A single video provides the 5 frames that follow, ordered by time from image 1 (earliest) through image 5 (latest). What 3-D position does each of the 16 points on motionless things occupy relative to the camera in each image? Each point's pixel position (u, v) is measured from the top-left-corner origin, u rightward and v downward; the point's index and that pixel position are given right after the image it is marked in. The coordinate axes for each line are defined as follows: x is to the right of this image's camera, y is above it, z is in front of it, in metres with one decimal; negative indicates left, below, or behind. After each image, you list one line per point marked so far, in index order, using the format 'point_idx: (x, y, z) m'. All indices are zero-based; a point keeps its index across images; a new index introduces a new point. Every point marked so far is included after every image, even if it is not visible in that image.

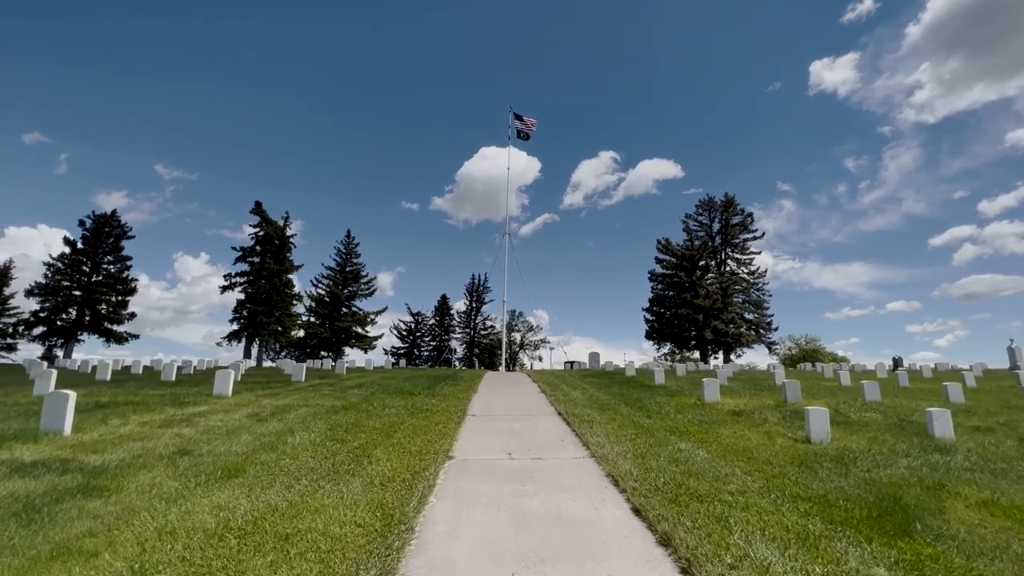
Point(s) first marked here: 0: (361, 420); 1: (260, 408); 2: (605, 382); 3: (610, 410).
0: (-3.0, -2.6, +10.3) m
1: (-5.6, -2.7, +11.5) m
2: (+3.2, -3.3, +18.3) m
3: (+2.3, -2.8, +12.0) m
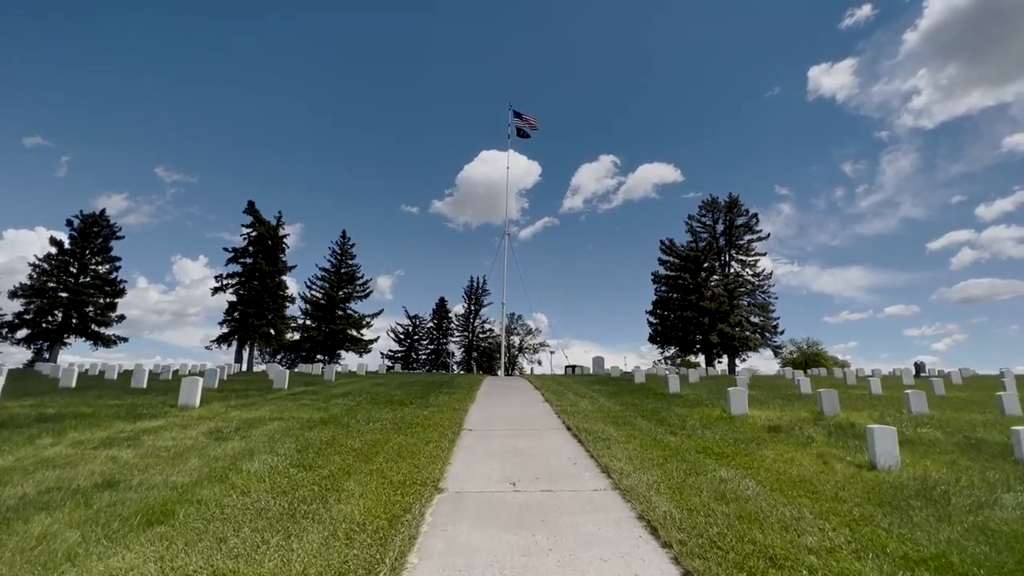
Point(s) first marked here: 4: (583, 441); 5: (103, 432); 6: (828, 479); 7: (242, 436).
0: (-2.9, -2.6, +8.8) m
1: (-5.5, -2.6, +10.0) m
2: (+3.3, -3.3, +16.8) m
3: (+2.3, -2.7, +10.5) m
4: (+1.2, -2.7, +9.1) m
5: (-7.0, -2.5, +9.0) m
6: (+4.0, -2.4, +6.6) m
7: (-4.6, -2.5, +8.9) m
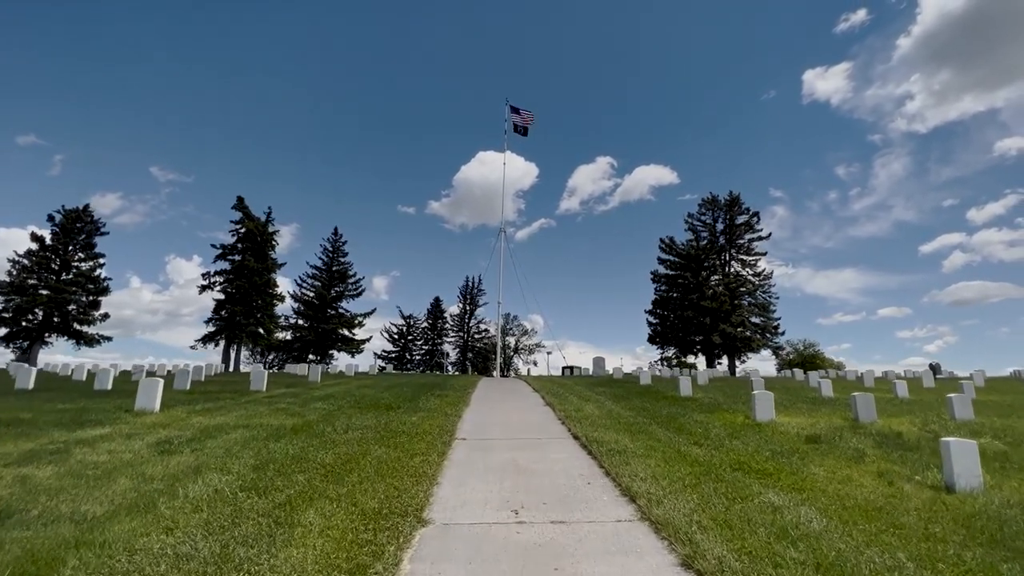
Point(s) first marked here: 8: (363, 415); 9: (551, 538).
0: (-2.9, -2.4, +7.5) m
1: (-5.5, -2.4, +8.7) m
2: (+3.2, -3.2, +15.5) m
3: (+2.3, -2.6, +9.2) m
4: (+1.2, -2.5, +7.8) m
5: (-7.0, -2.3, +7.6) m
6: (+4.0, -2.2, +5.4) m
7: (-4.6, -2.3, +7.5) m
8: (-3.2, -2.7, +11.0) m
9: (+0.3, -2.3, +4.7) m
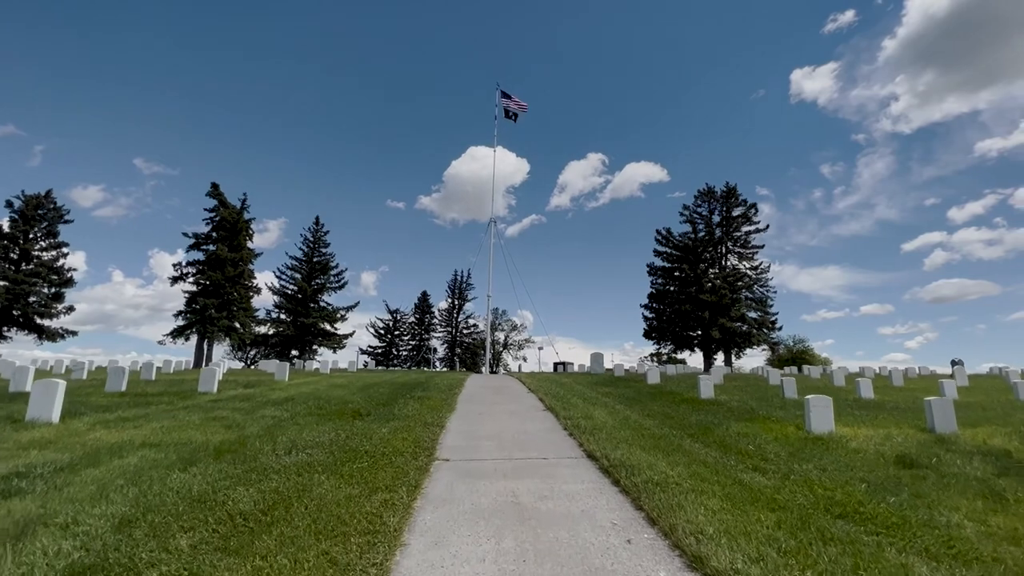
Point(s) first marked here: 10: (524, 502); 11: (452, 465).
0: (-2.9, -2.0, +5.2) m
1: (-5.6, -2.0, +6.4) m
2: (+3.0, -2.8, +13.4) m
3: (+2.3, -2.2, +7.1) m
4: (+1.2, -2.2, +5.6) m
5: (-7.0, -1.9, +5.3) m
6: (+4.1, -2.0, +3.3) m
7: (-4.6, -2.0, +5.2) m
8: (-3.2, -2.3, +8.8) m
9: (+0.4, -2.0, +2.6) m
10: (+0.1, -2.3, +5.6) m
11: (-0.8, -2.3, +6.9) m
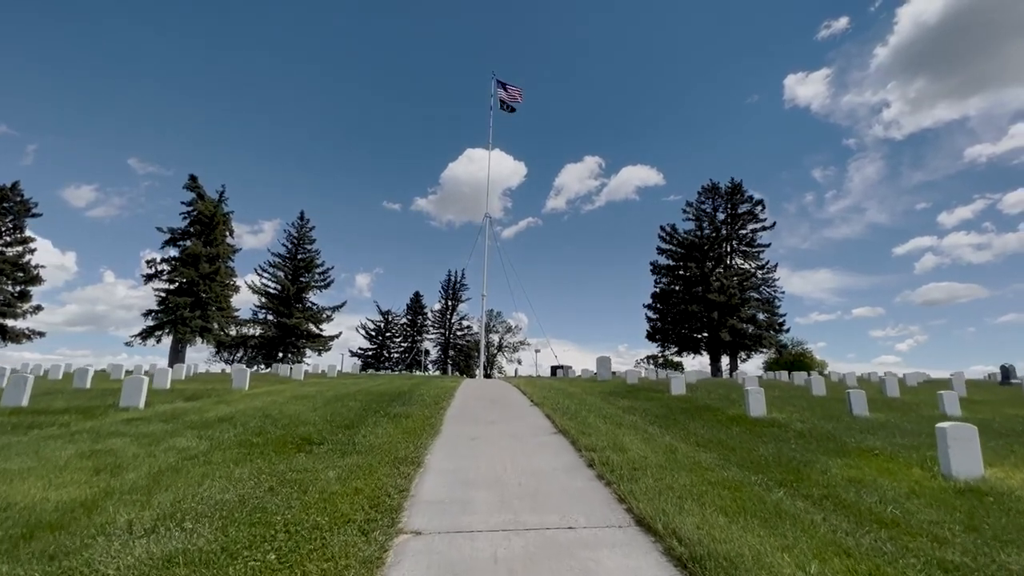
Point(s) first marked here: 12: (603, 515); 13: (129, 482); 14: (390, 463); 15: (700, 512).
0: (-2.8, -1.8, +2.5) m
1: (-5.5, -1.8, +3.6) m
2: (+3.1, -2.6, +10.8) m
3: (+2.4, -2.0, +4.4) m
4: (+1.3, -1.9, +2.9) m
5: (-6.9, -1.7, +2.5) m
6: (+4.2, -1.7, +0.6) m
7: (-4.5, -1.7, +2.5) m
8: (-3.2, -2.1, +6.1) m
9: (+0.5, -1.7, -0.1) m
10: (+0.2, -2.0, +2.9) m
11: (-0.7, -2.1, +4.3) m
12: (+0.9, -2.1, +5.1) m
13: (-3.9, -2.0, +5.4) m
14: (-1.5, -2.2, +6.7) m
15: (+1.7, -2.0, +4.8) m
